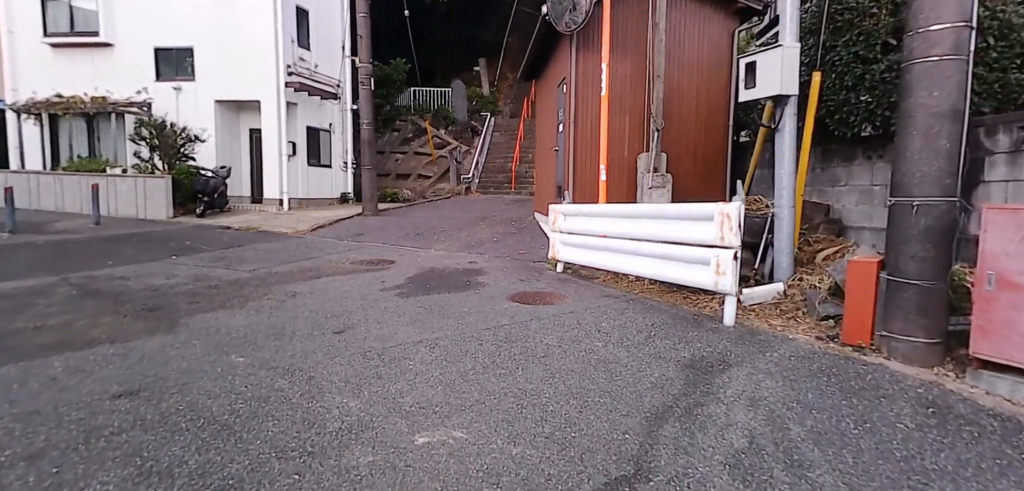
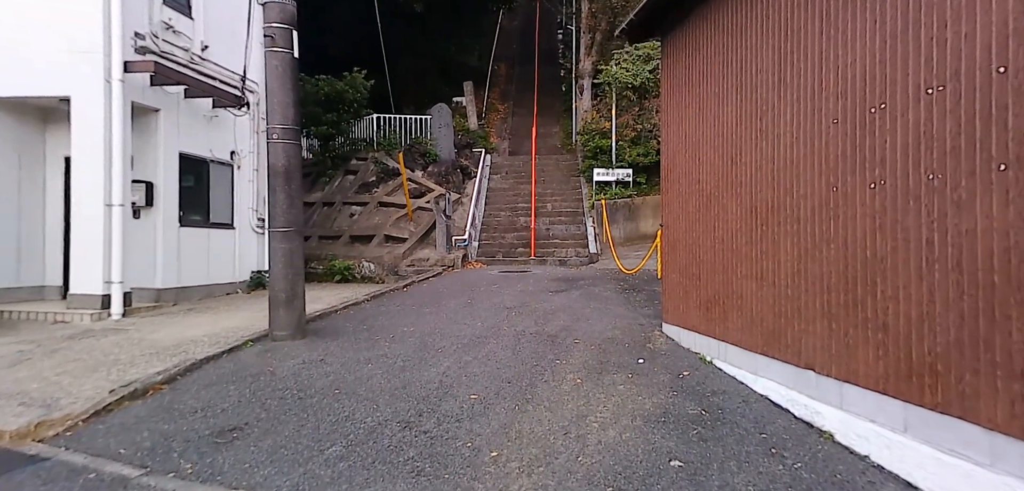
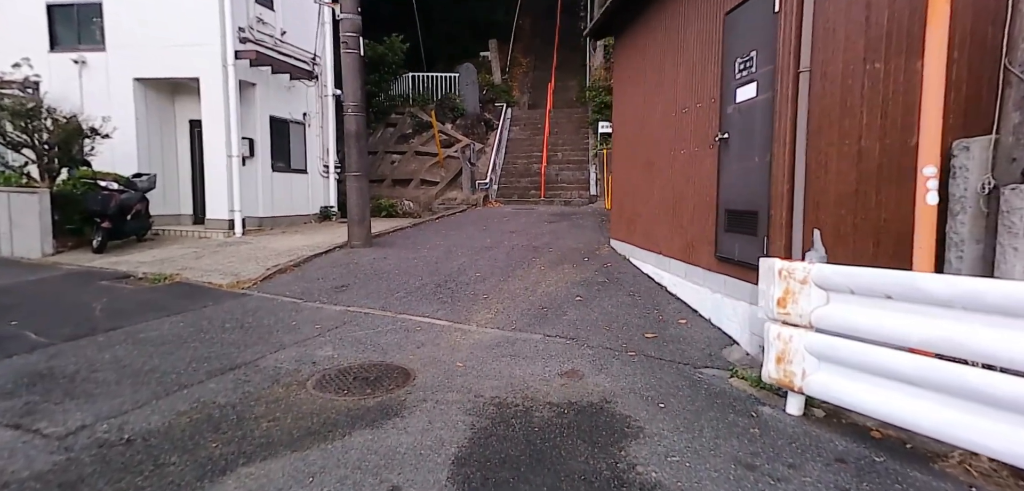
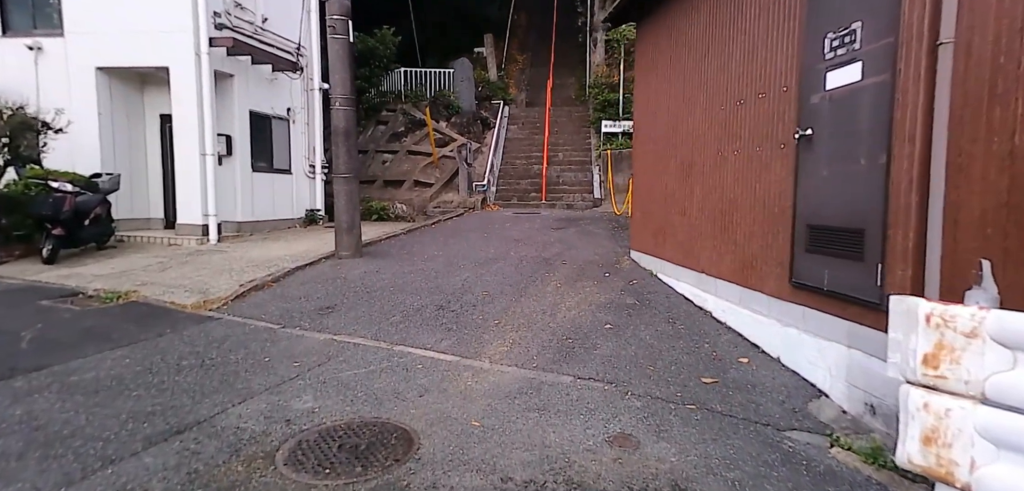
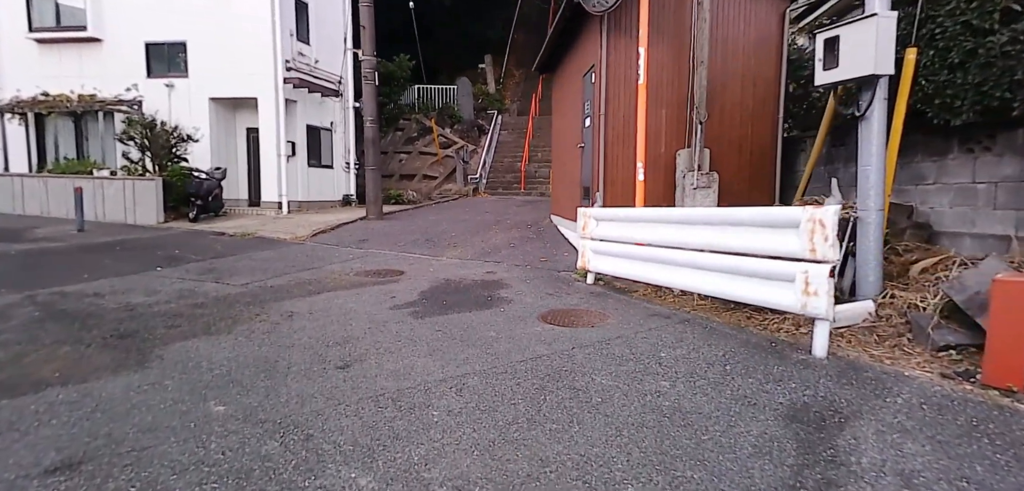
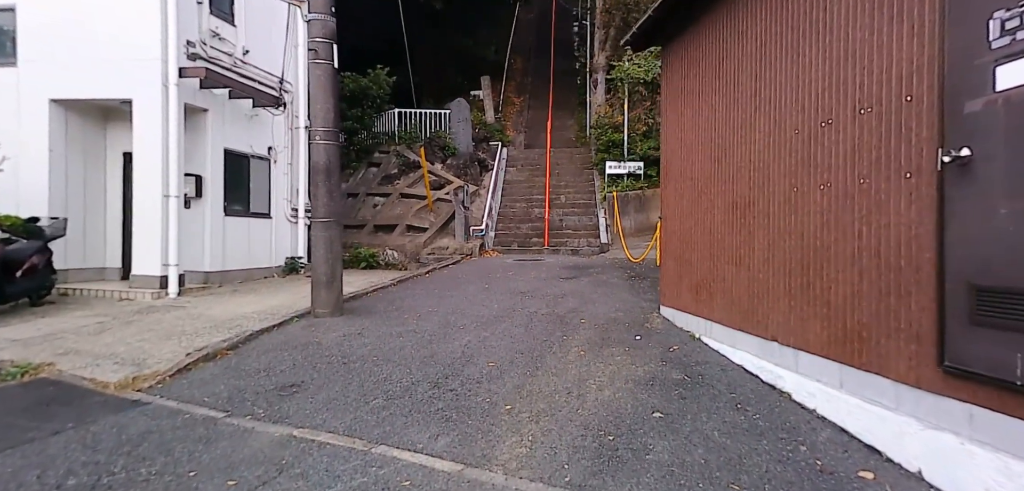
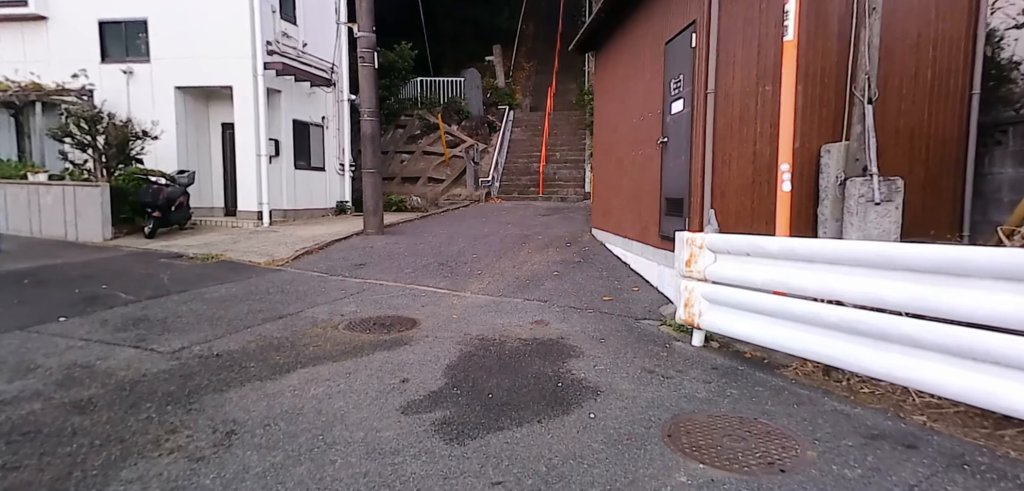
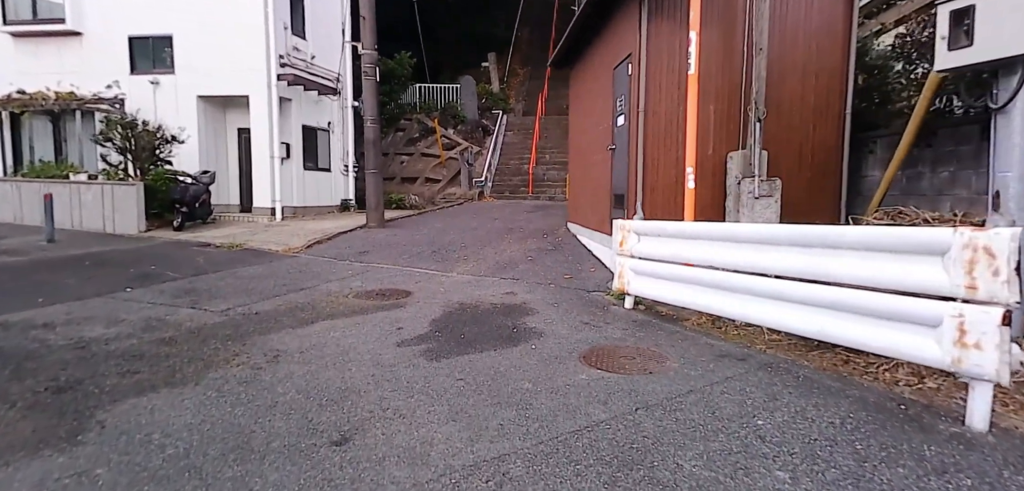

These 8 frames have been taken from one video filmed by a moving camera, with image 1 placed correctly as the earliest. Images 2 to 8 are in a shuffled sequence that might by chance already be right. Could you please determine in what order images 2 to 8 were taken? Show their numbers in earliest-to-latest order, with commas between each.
5, 8, 7, 3, 4, 6, 2
